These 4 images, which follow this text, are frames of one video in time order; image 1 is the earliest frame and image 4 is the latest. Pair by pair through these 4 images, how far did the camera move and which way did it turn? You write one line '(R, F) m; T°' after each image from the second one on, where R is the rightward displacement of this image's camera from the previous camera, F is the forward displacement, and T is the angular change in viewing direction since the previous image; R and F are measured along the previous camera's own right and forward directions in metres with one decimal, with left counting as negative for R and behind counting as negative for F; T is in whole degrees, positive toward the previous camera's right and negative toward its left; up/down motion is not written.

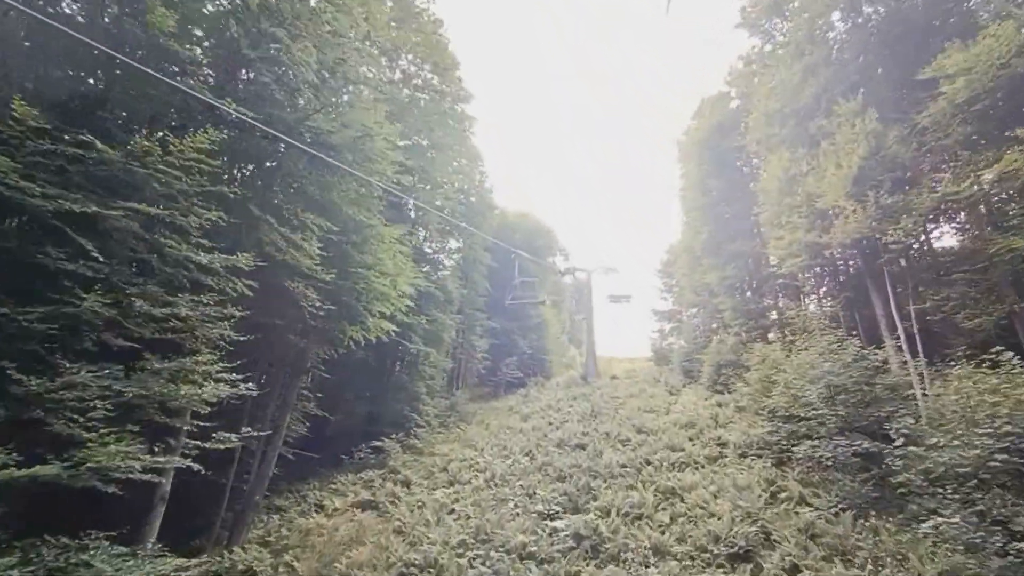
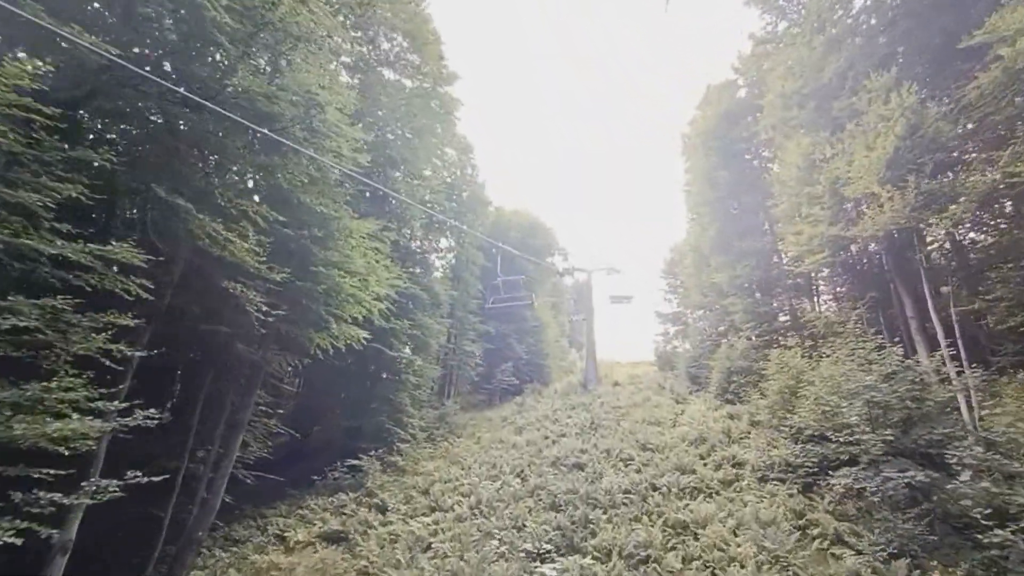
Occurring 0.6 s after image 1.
(+0.2, +1.2) m; 0°
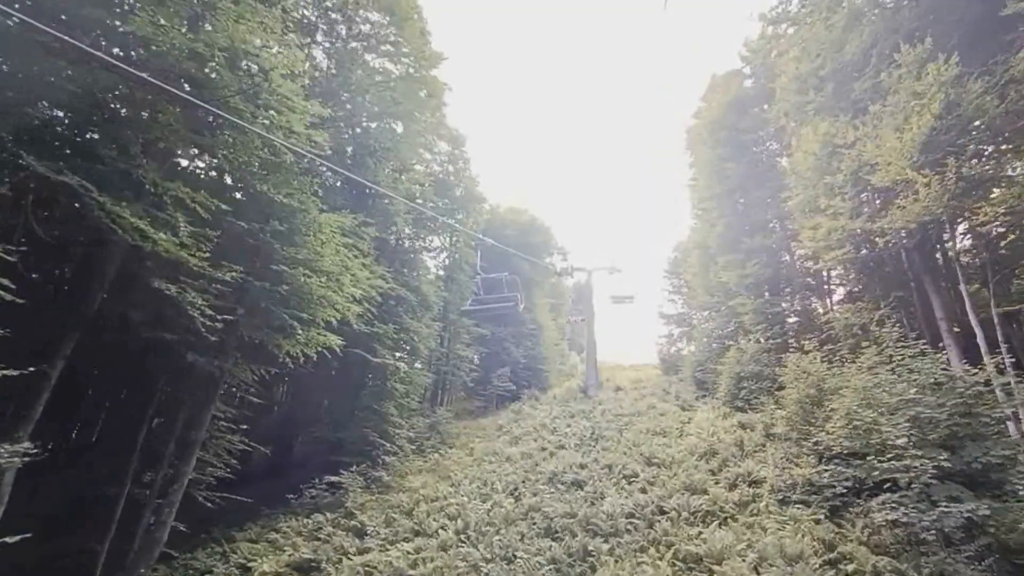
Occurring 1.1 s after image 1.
(+0.2, +1.0) m; 0°
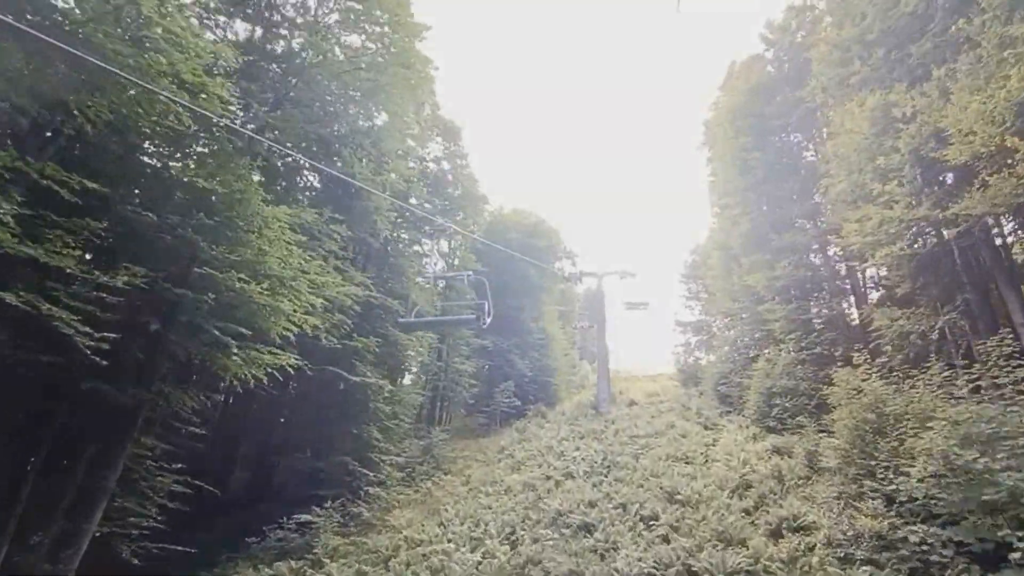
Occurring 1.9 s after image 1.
(+0.3, +1.5) m; -1°
